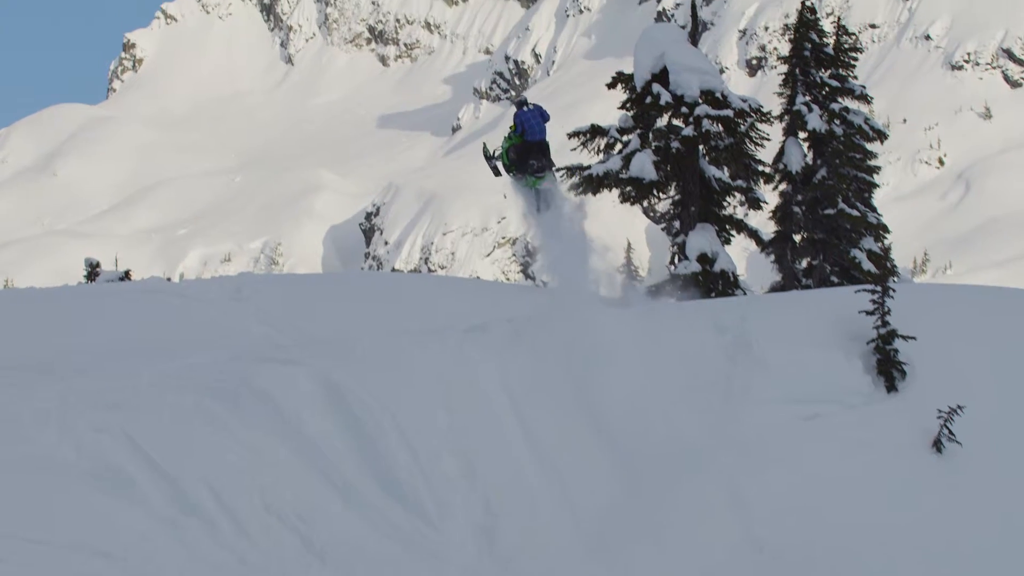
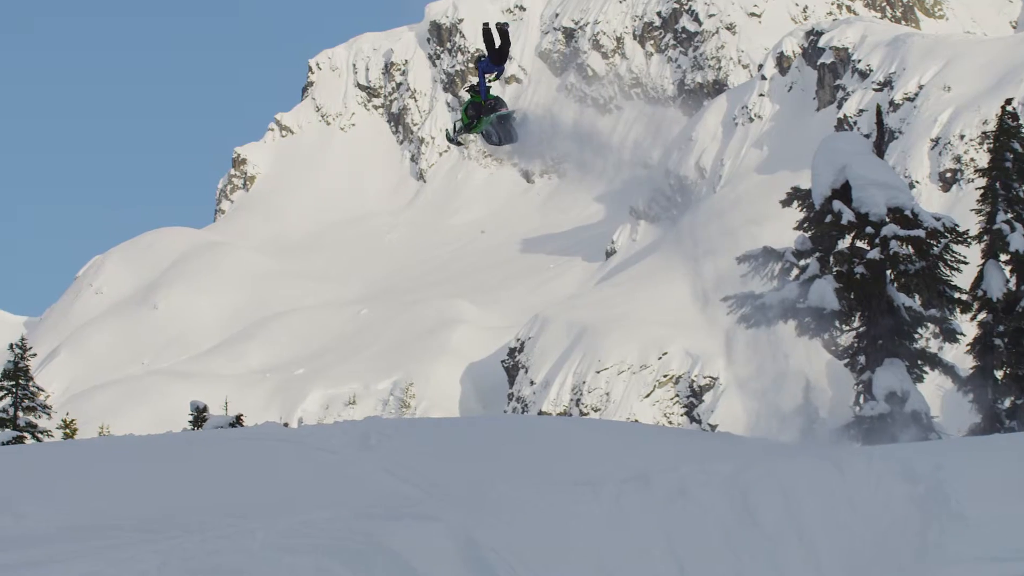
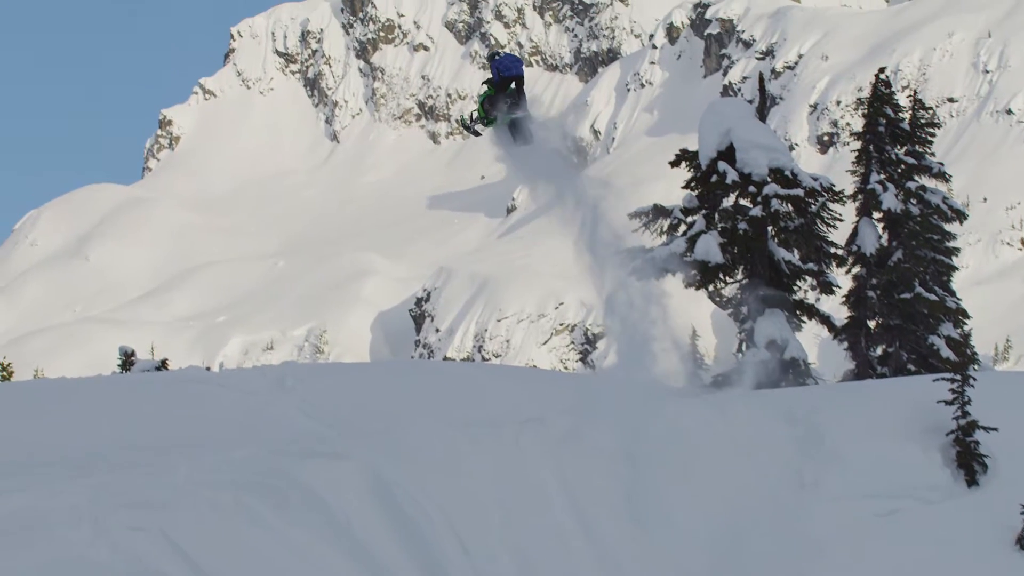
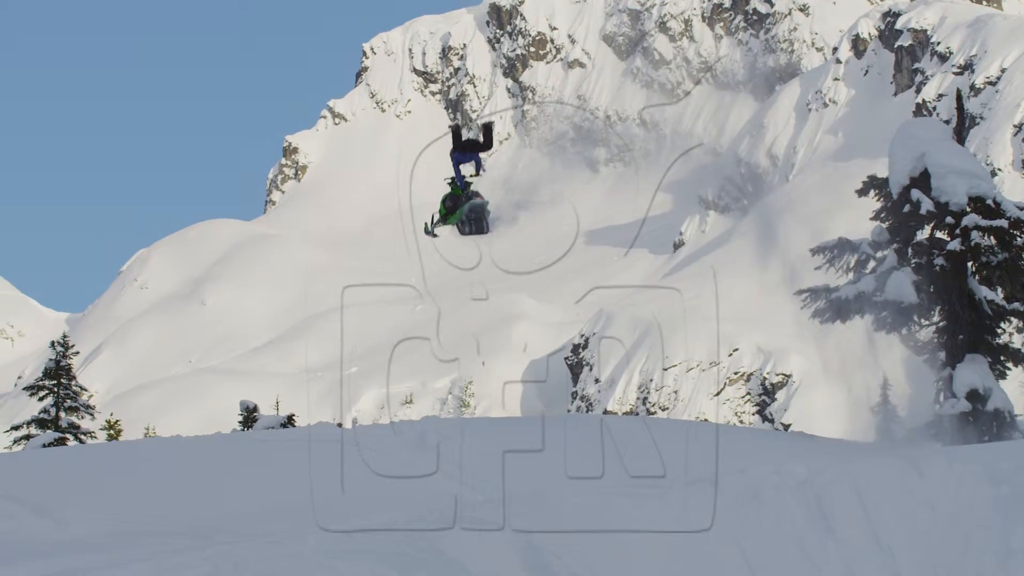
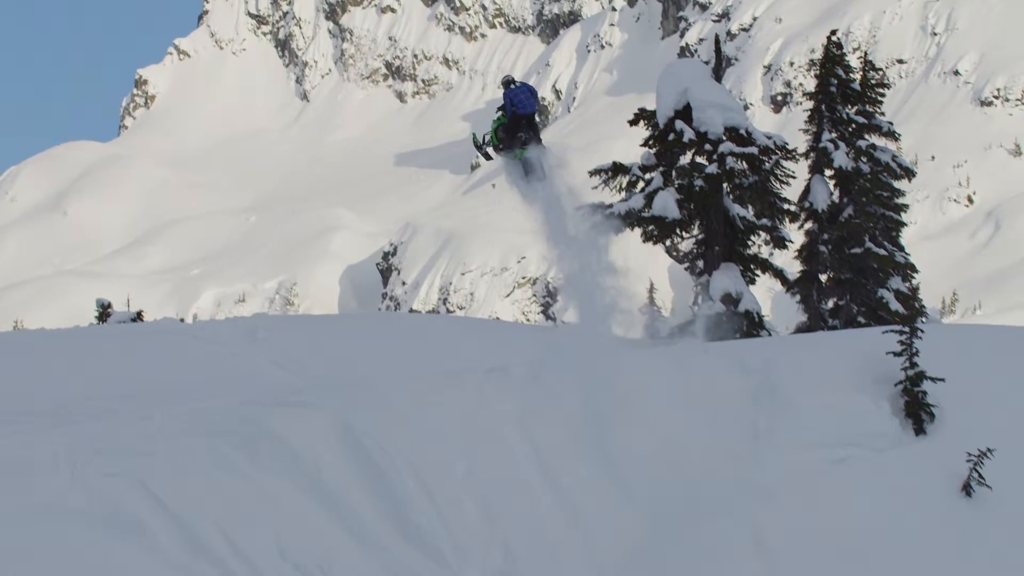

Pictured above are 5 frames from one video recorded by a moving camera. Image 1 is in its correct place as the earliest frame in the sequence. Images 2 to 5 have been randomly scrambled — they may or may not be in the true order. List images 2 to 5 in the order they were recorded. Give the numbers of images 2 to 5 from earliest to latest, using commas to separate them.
5, 3, 2, 4
